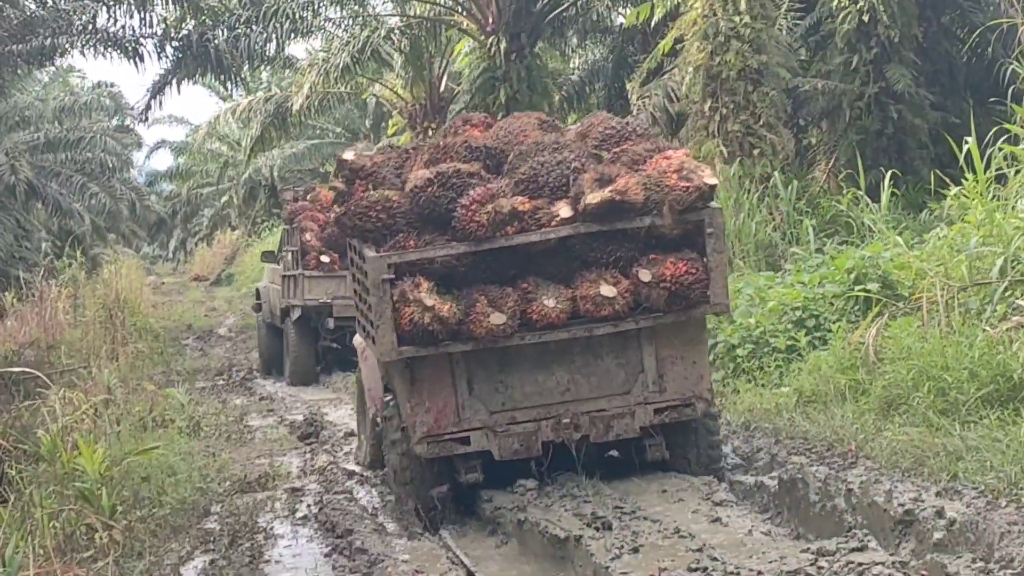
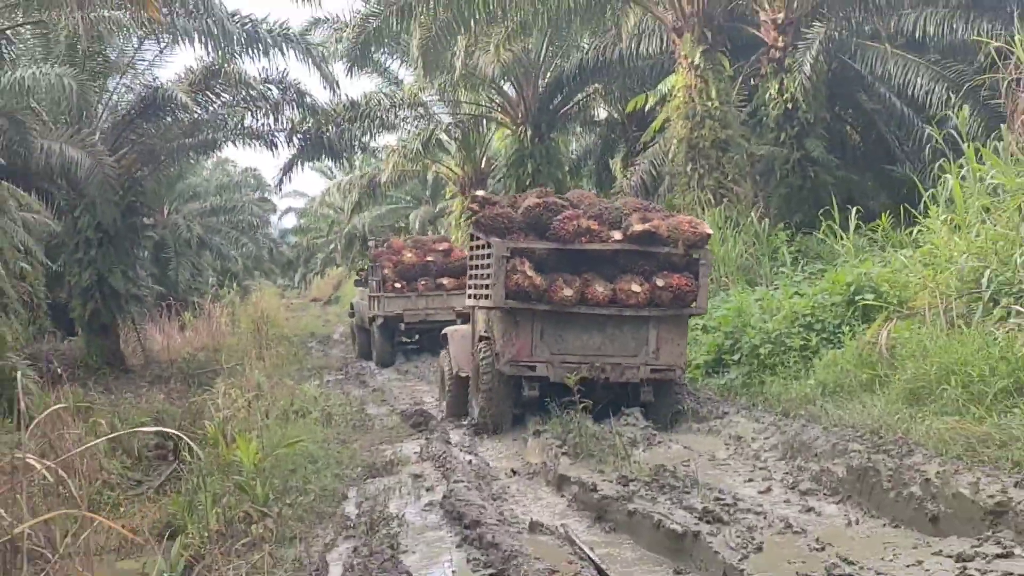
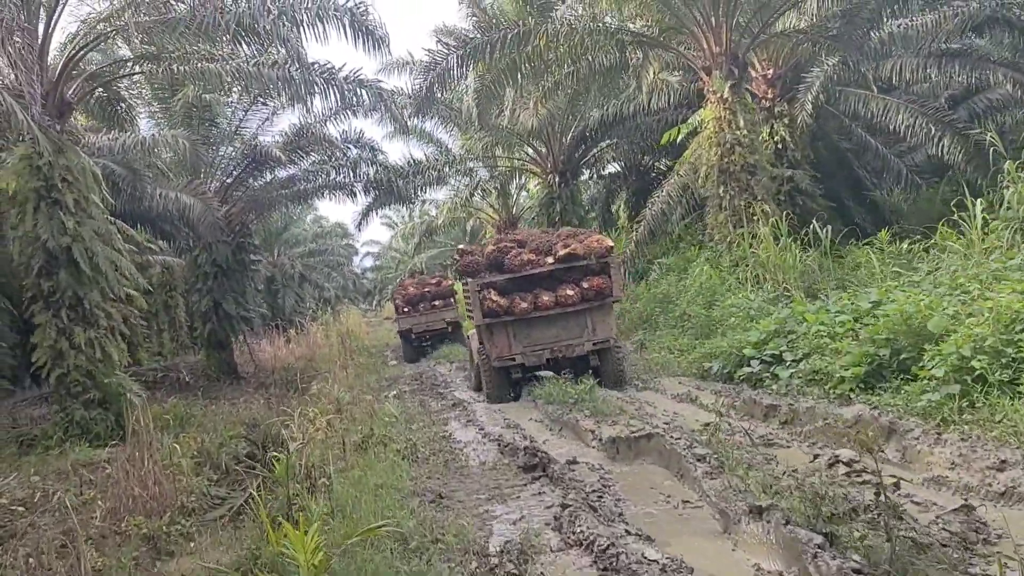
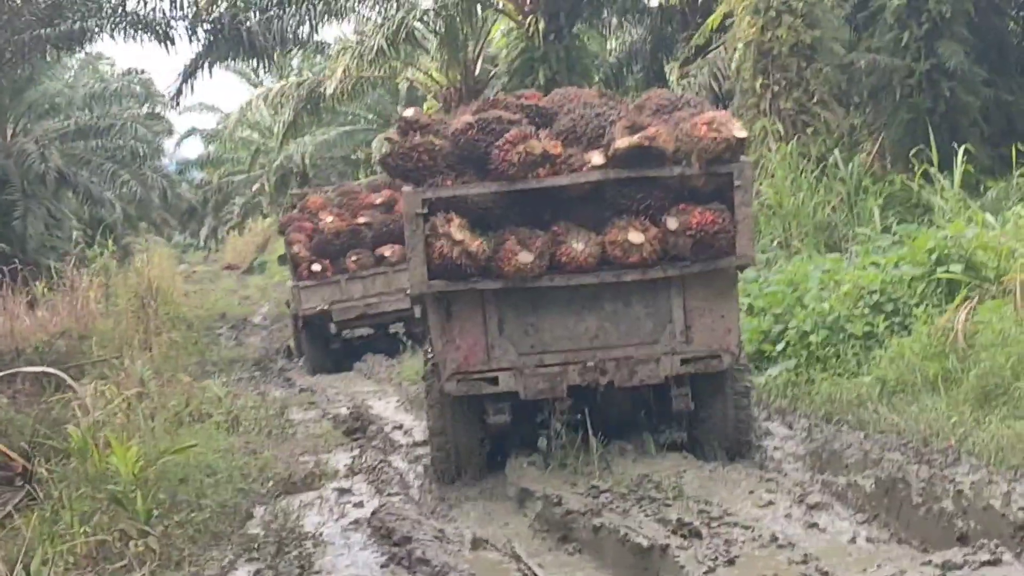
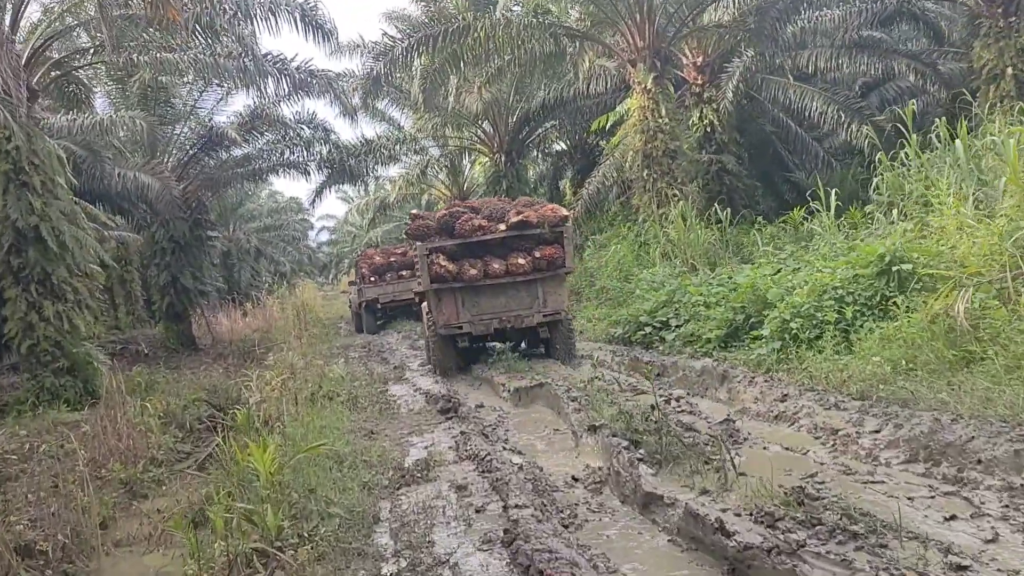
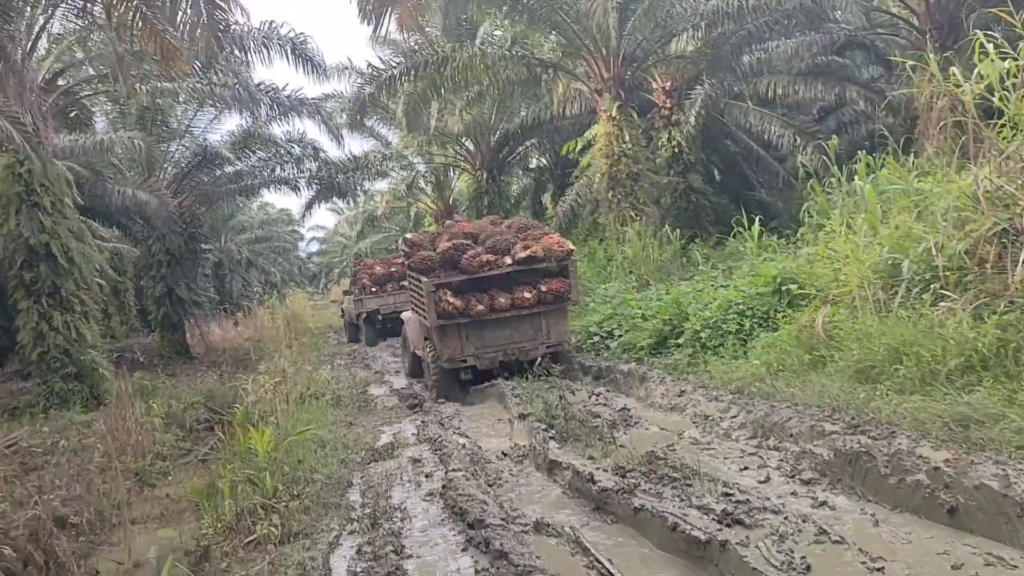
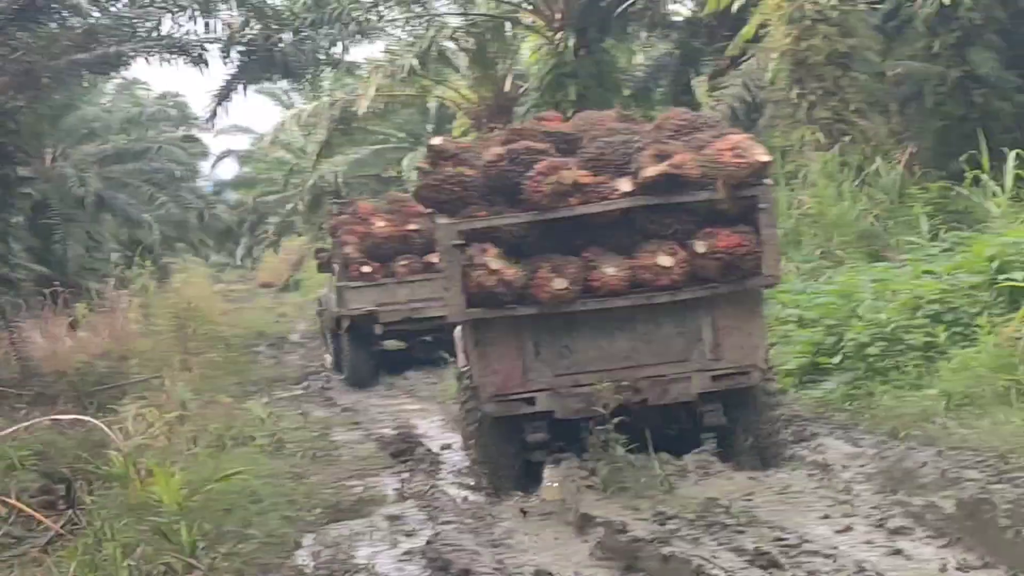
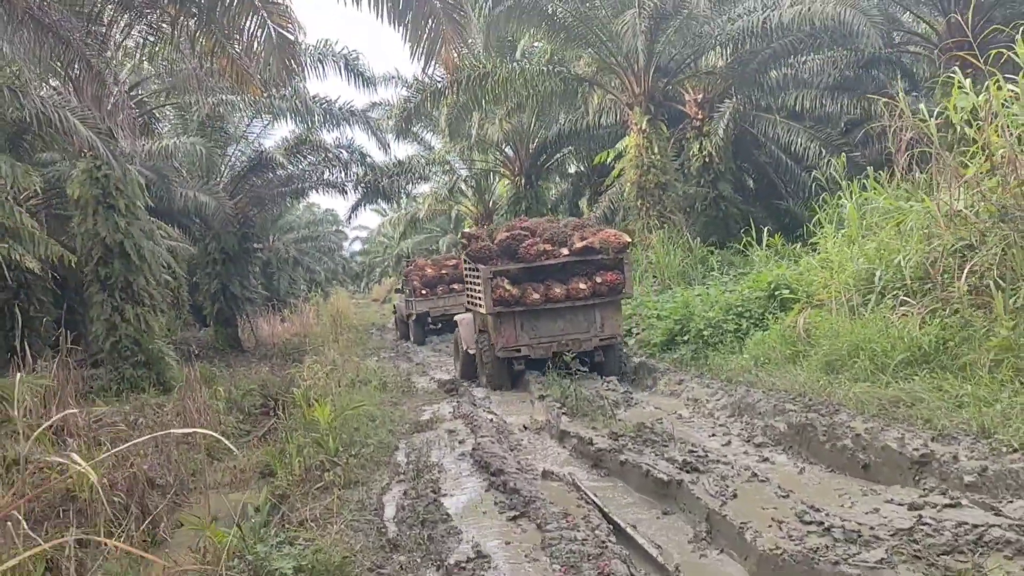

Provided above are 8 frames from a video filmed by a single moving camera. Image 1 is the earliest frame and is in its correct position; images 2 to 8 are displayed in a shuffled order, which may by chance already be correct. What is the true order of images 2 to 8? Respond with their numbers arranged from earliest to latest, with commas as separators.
4, 7, 2, 8, 6, 5, 3
